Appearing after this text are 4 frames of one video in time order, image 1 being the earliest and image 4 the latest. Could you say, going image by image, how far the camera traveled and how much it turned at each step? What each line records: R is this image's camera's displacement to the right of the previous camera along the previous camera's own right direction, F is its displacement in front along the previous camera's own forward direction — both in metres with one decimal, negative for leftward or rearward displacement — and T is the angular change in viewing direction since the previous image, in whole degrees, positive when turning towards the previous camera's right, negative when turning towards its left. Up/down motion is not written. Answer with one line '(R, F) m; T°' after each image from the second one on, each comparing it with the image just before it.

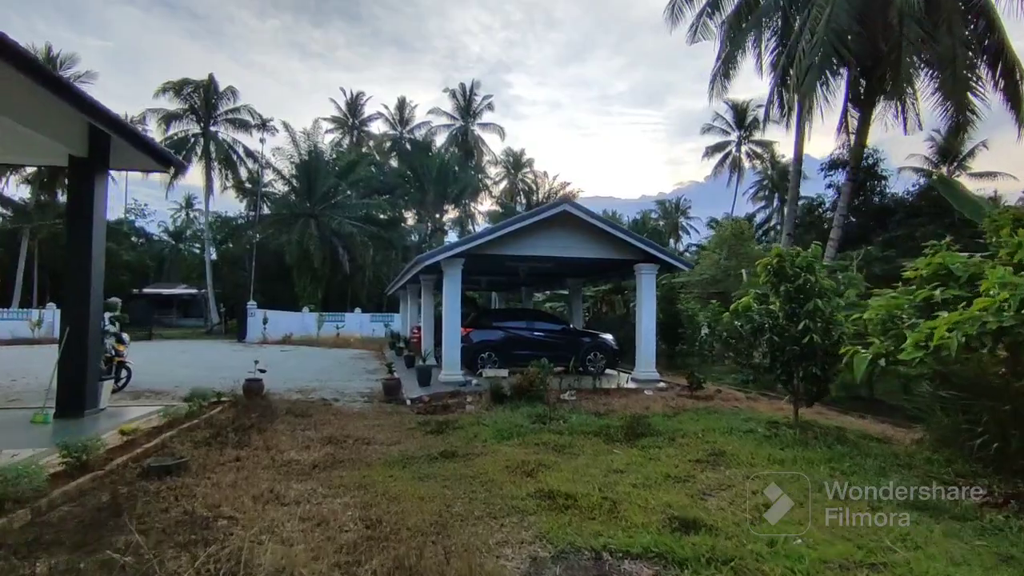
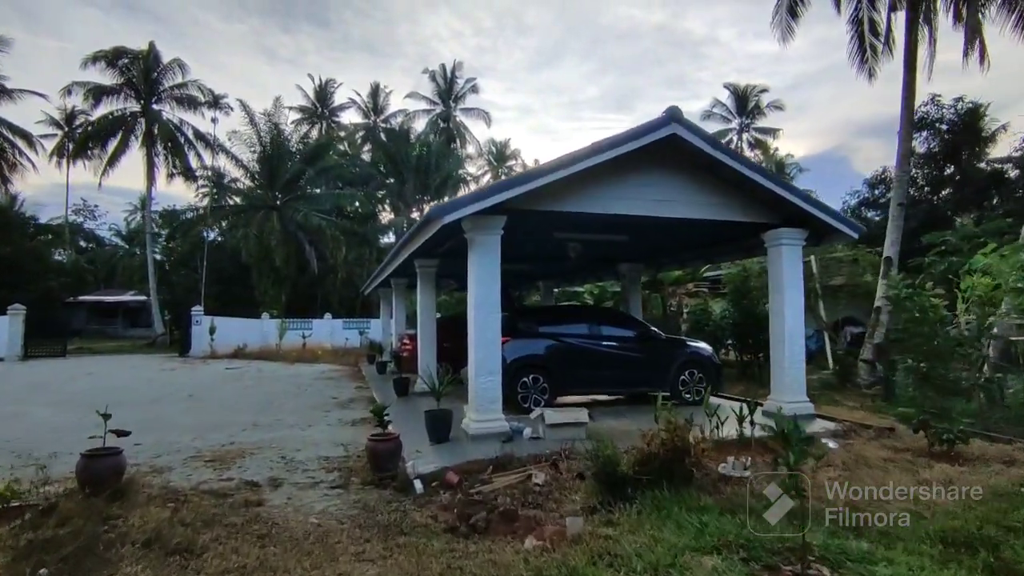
(-1.0, +4.2) m; +2°
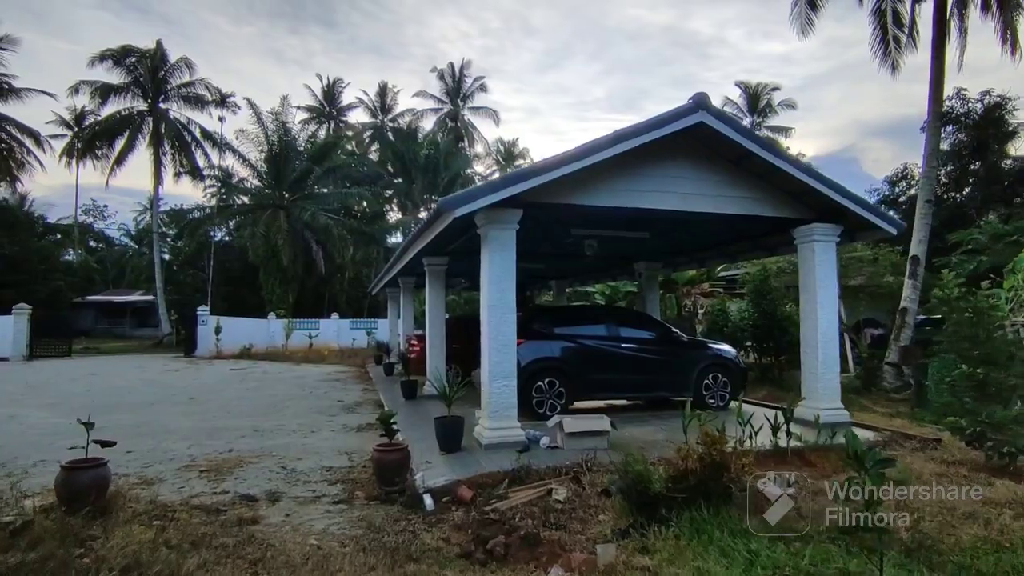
(-0.1, +0.4) m; -1°
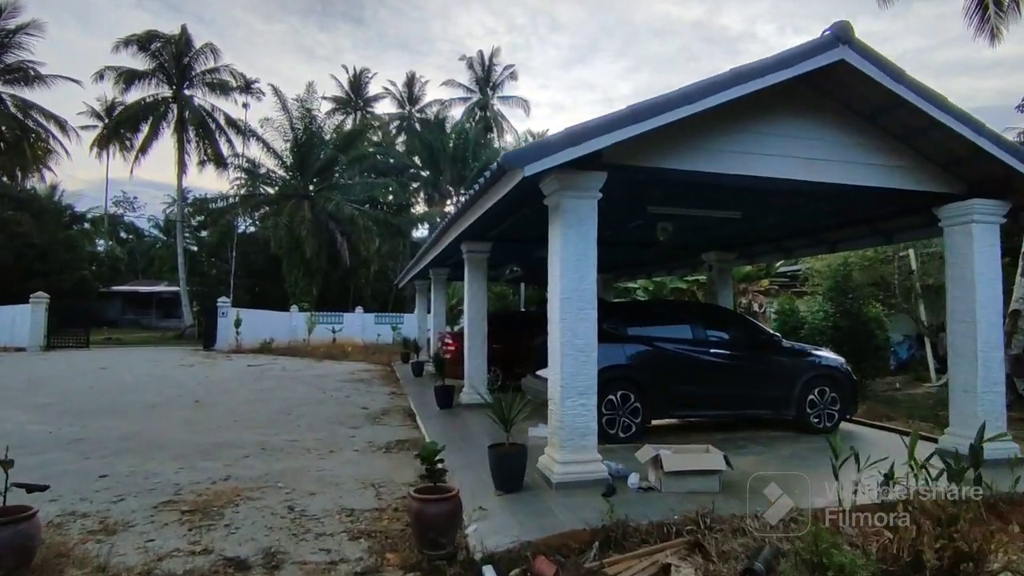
(-0.4, +1.3) m; -2°
